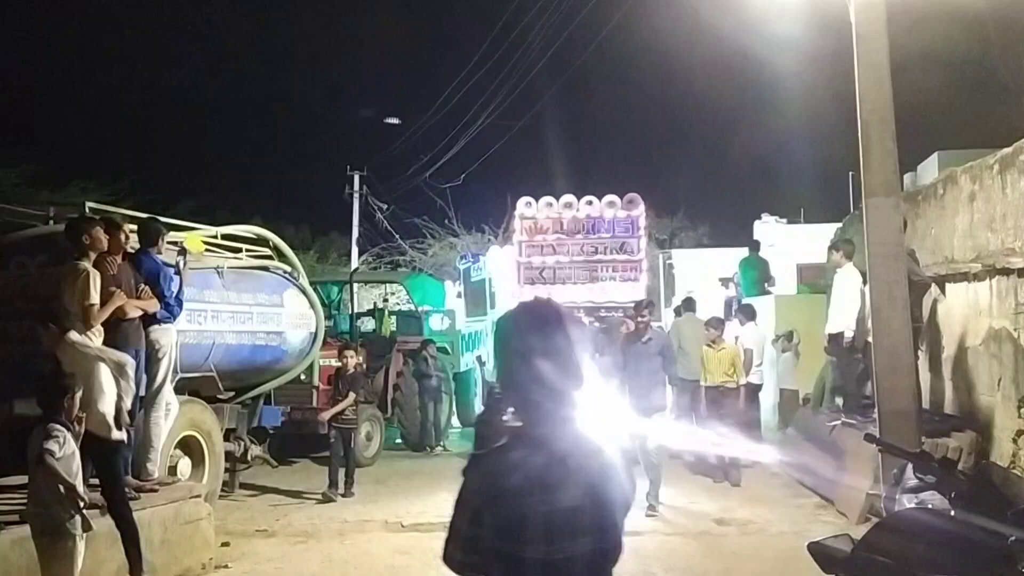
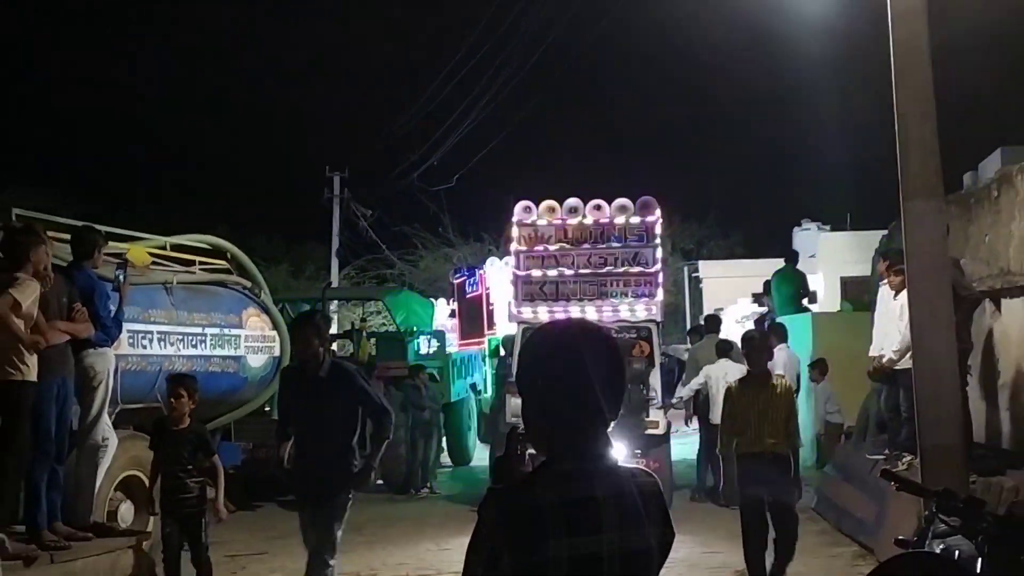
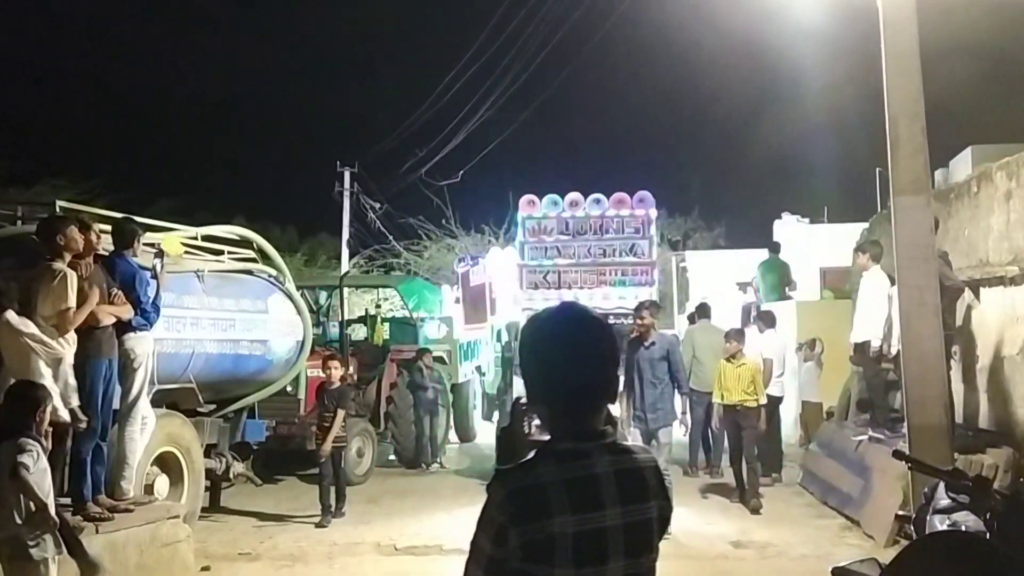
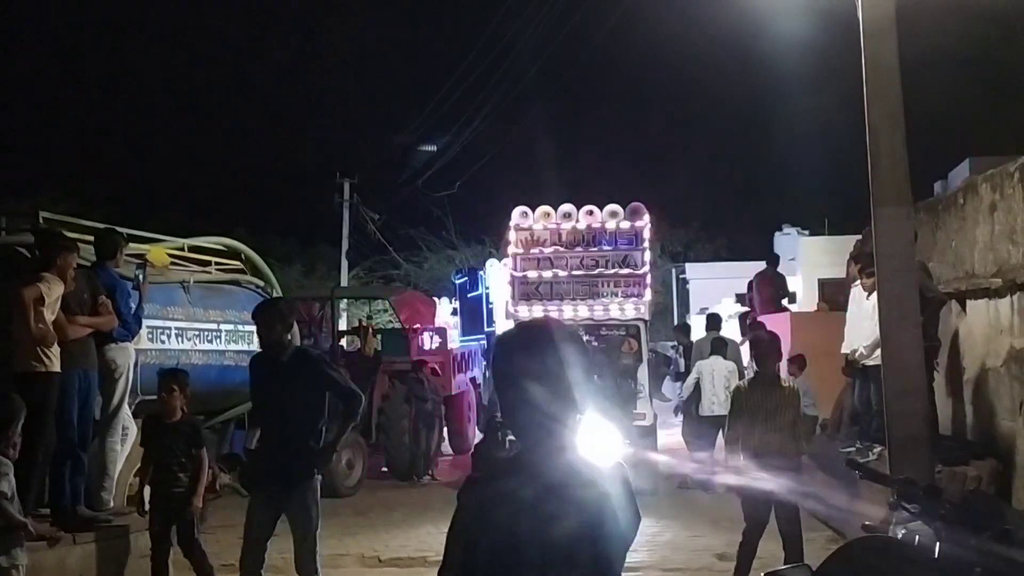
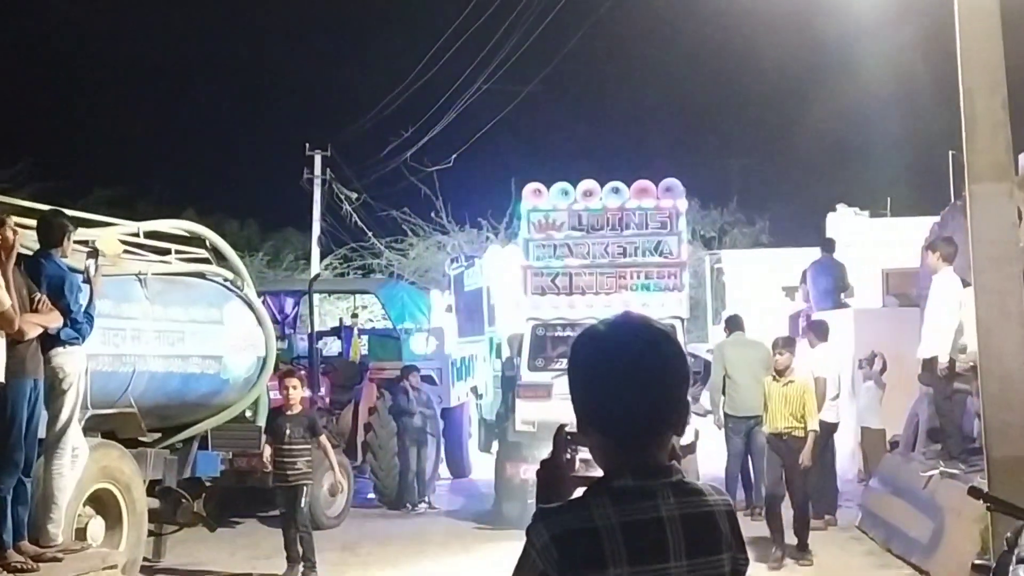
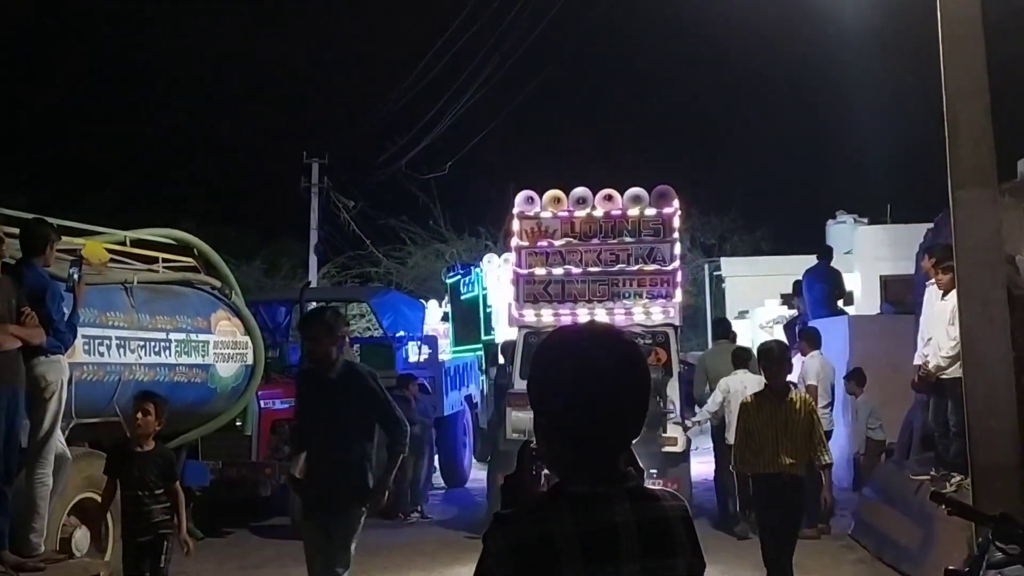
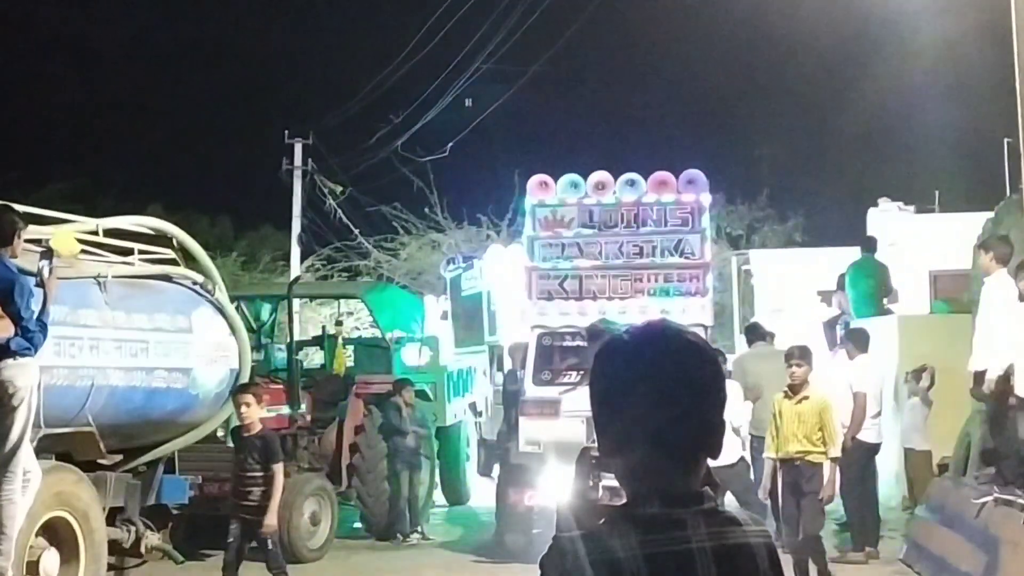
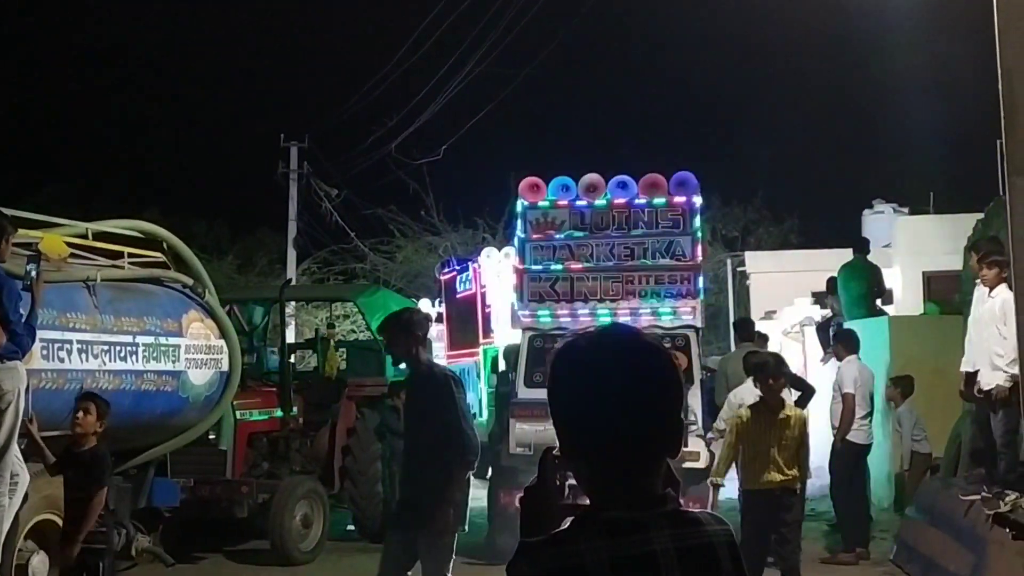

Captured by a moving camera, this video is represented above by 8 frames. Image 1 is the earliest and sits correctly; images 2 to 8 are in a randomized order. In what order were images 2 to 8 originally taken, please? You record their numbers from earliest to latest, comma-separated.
3, 5, 7, 8, 6, 2, 4
